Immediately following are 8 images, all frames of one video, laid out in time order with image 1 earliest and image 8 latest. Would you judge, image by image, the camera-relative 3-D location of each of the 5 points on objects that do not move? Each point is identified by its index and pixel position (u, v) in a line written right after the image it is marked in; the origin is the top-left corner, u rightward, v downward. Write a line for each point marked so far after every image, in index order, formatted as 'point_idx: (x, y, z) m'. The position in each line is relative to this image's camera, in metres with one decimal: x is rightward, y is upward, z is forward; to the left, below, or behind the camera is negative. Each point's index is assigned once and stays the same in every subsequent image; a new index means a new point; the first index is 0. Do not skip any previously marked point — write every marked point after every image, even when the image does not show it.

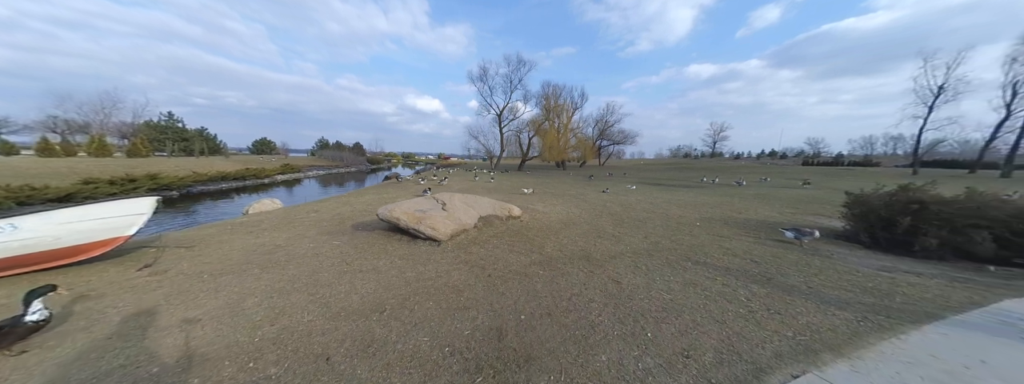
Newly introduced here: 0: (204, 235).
0: (-8.9, -1.3, +7.1) m
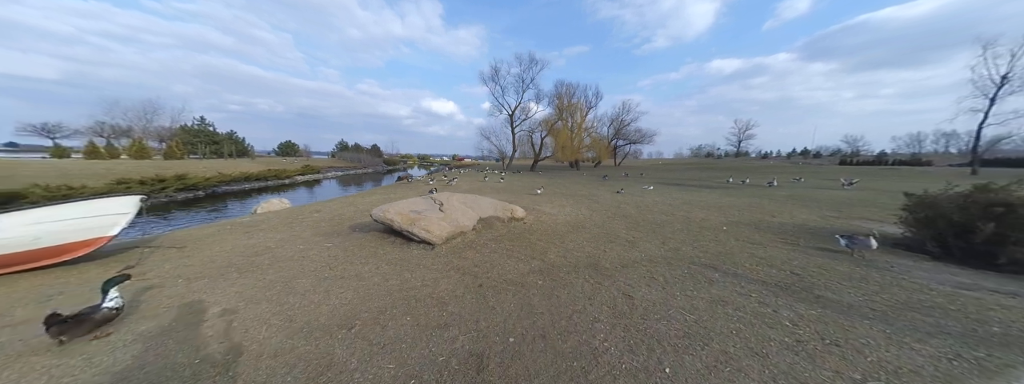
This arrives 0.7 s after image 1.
0: (-8.8, -1.3, +7.0) m
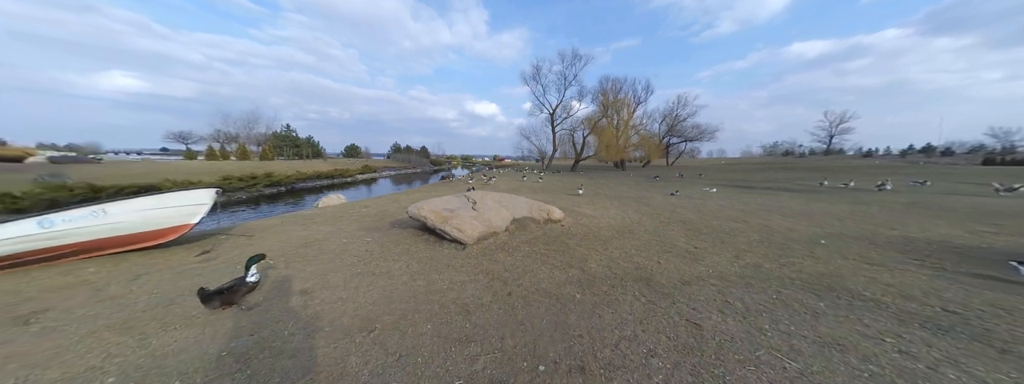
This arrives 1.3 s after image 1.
0: (-7.8, -1.1, +7.8) m
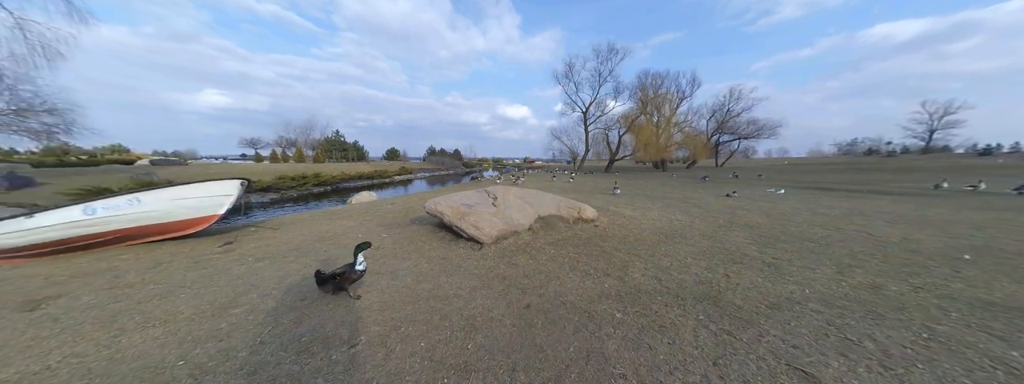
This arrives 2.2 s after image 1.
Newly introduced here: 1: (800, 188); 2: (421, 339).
0: (-7.0, -0.9, +8.0) m
1: (+22.0, +0.3, +18.7) m
2: (-0.9, -1.5, +2.5) m
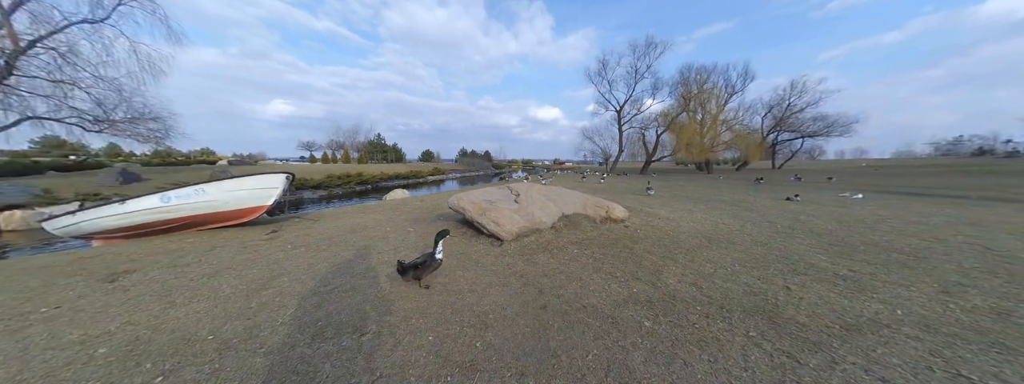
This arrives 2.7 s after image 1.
0: (-6.1, -0.7, +8.6) m
1: (+23.9, 0.0, +15.8) m
2: (-0.8, -1.4, +2.5) m
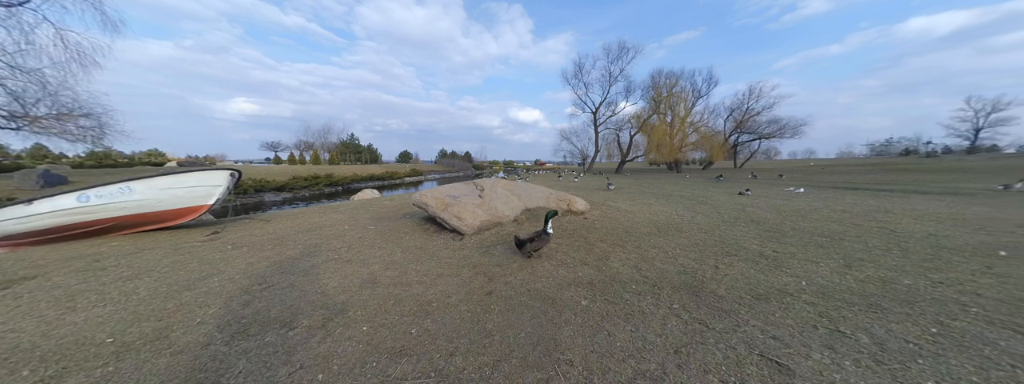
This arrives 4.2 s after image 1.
0: (-7.2, -0.7, +8.1) m
1: (+22.2, +0.4, +17.5) m
2: (-1.4, -1.3, +2.4) m
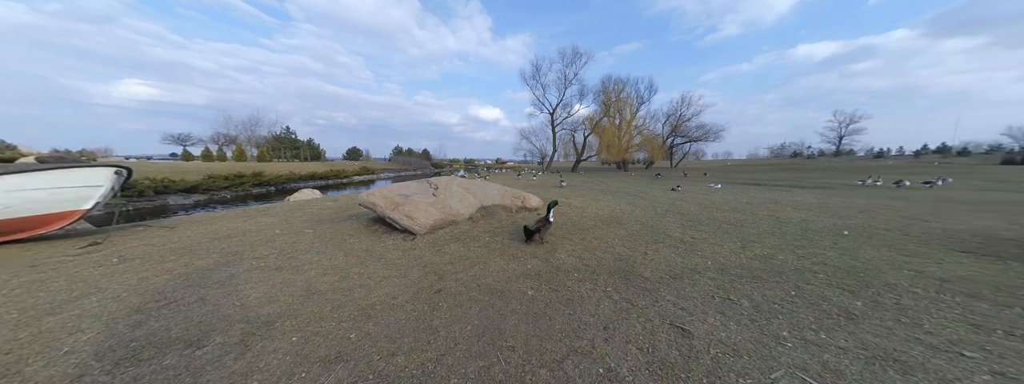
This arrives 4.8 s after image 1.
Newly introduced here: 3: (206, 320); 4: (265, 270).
0: (-8.5, -0.7, +7.0) m
1: (+19.0, +0.8, +20.8) m
2: (-2.0, -1.3, +2.2) m
3: (-2.9, -1.2, +2.3) m
4: (-3.5, -1.1, +3.5) m
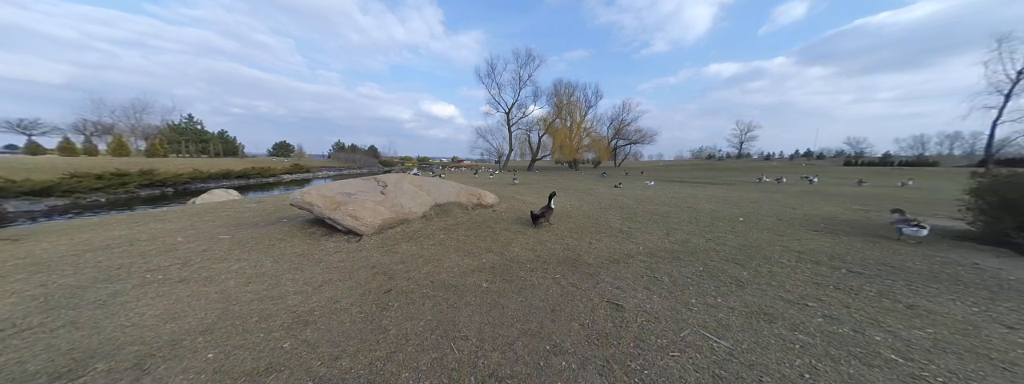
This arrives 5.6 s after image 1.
0: (-9.7, -0.8, +5.5) m
1: (+15.0, +1.1, +23.9) m
2: (-2.4, -1.2, +2.0) m
3: (-3.3, -1.2, +1.9) m
4: (-4.1, -1.1, +3.0) m
